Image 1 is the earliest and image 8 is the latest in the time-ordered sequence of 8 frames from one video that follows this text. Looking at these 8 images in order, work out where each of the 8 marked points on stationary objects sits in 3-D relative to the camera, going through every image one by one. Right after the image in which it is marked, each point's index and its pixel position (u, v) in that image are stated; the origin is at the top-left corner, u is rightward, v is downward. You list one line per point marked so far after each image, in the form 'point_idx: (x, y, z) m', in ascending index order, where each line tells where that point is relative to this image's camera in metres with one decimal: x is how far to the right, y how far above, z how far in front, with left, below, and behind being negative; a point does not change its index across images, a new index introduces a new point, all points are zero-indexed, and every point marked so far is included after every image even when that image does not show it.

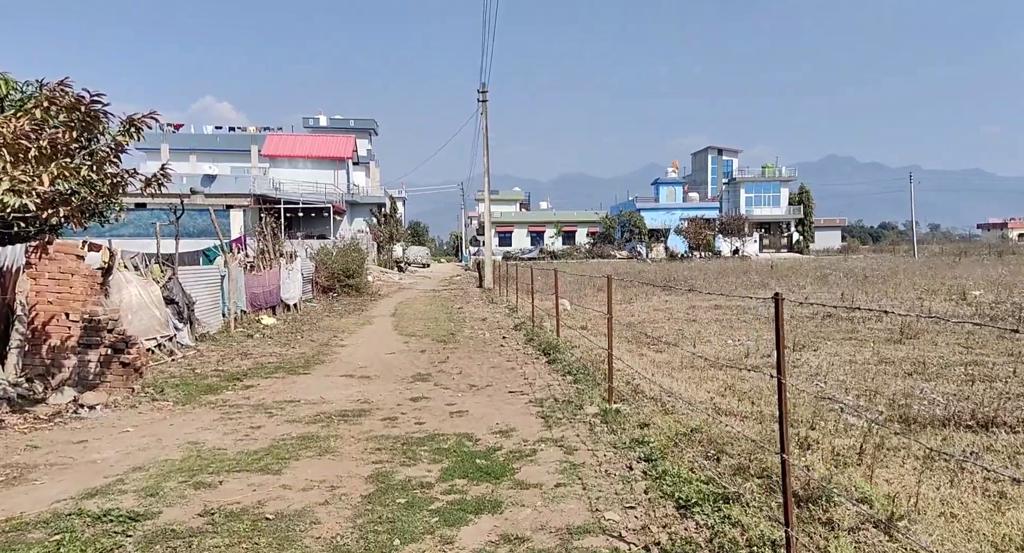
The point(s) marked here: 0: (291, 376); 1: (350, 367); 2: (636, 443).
0: (-3.2, -1.5, +11.4) m
1: (-2.5, -1.4, +12.3) m
2: (+1.0, -1.3, +6.3) m
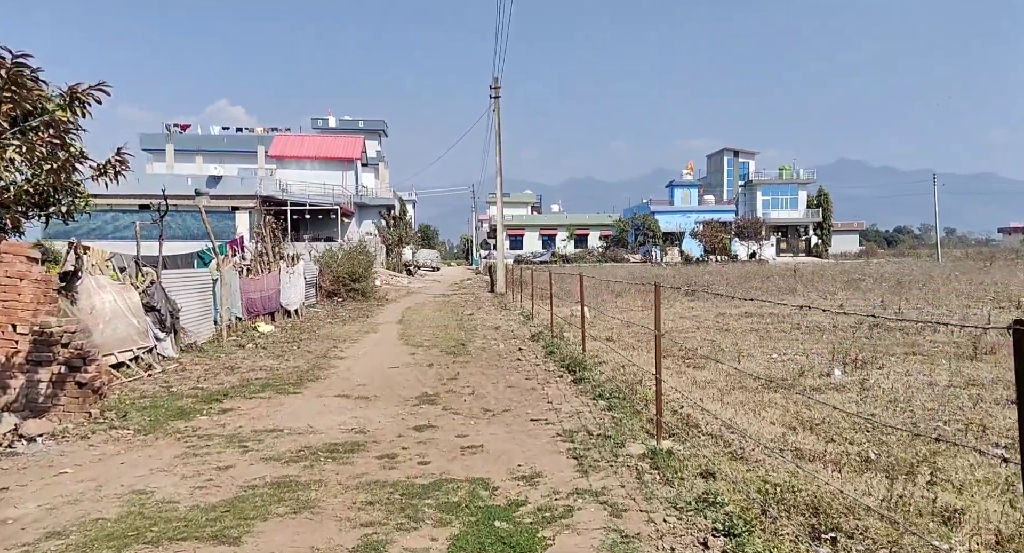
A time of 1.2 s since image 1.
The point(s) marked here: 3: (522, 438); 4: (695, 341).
0: (-3.0, -1.5, +10.0) m
1: (-2.3, -1.5, +10.9) m
2: (+1.2, -1.4, +4.8) m
3: (+0.1, -1.5, +7.2) m
4: (+3.3, -1.2, +14.1) m
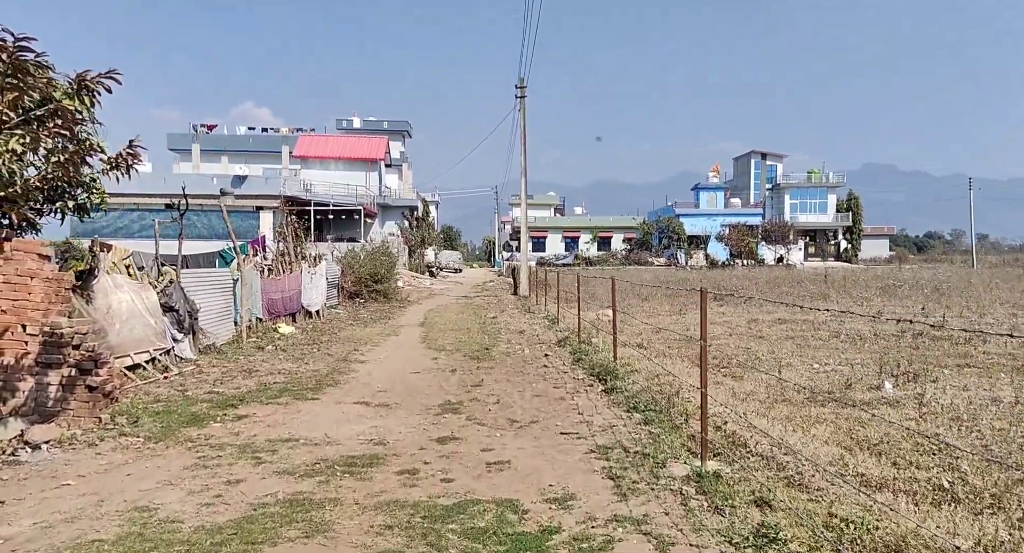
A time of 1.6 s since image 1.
0: (-2.6, -1.5, +9.6) m
1: (-1.9, -1.5, +10.5) m
2: (+1.4, -1.4, +4.3) m
3: (+0.3, -1.5, +6.7) m
4: (+3.7, -1.3, +13.5) m
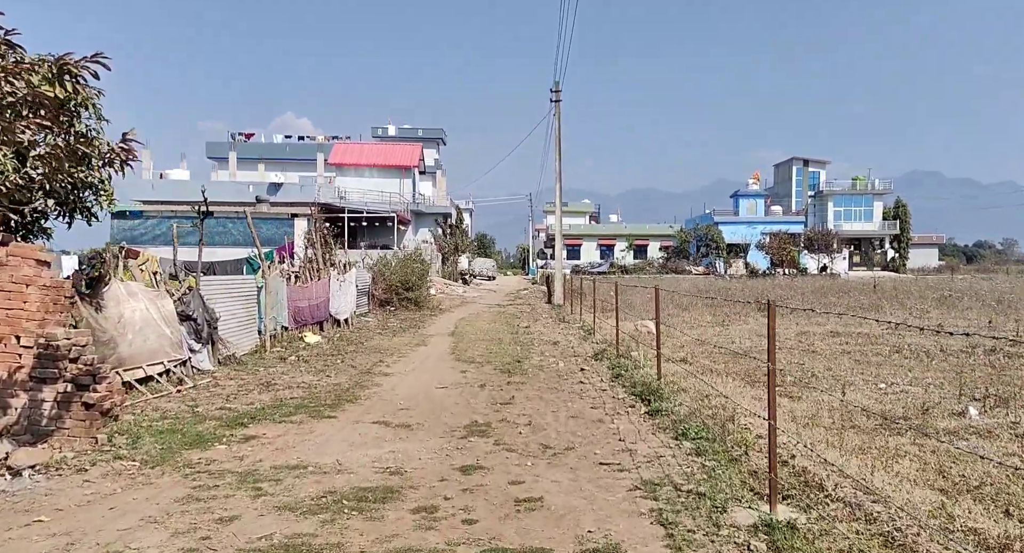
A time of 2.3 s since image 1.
0: (-2.3, -1.6, +8.8) m
1: (-1.5, -1.6, +9.7) m
2: (+1.5, -1.5, +3.4) m
3: (+0.6, -1.6, +5.9) m
4: (+4.3, -1.4, +12.5) m
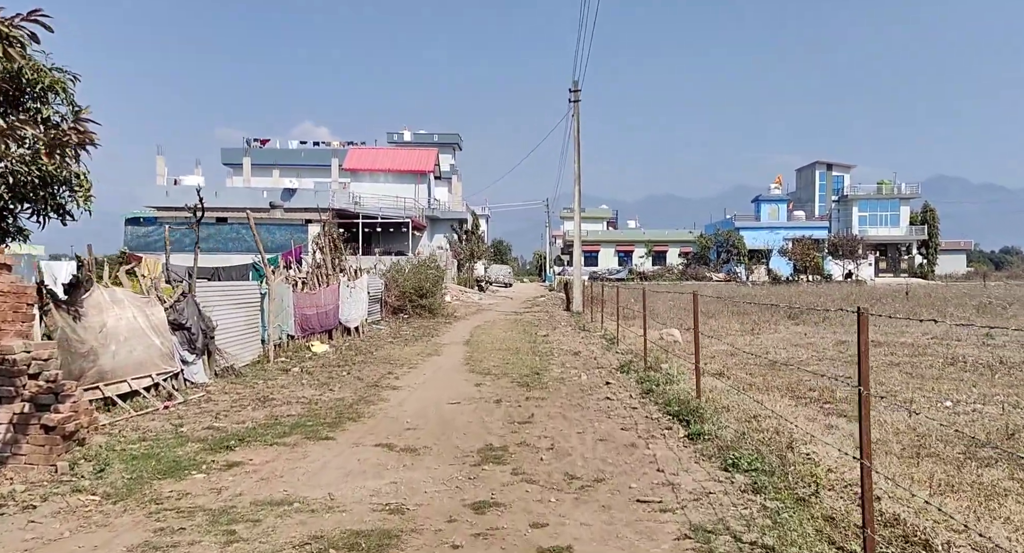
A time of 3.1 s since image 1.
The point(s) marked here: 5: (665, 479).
0: (-2.1, -1.7, +7.8) m
1: (-1.3, -1.7, +8.7) m
2: (+1.6, -1.5, +2.3) m
3: (+0.7, -1.6, +4.8) m
4: (+4.5, -1.5, +11.4) m
5: (+1.2, -1.6, +6.1) m
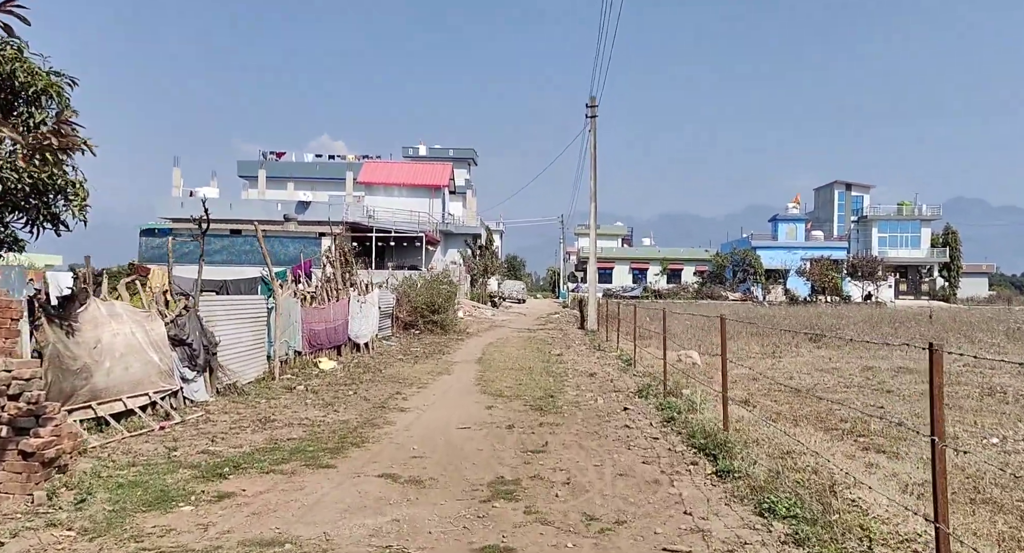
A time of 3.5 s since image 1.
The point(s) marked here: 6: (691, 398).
0: (-1.9, -1.8, +7.3) m
1: (-1.2, -1.9, +8.2) m
2: (+1.6, -1.6, +1.8) m
3: (+0.8, -1.7, +4.3) m
4: (+4.7, -1.8, +10.8) m
5: (+1.3, -1.7, +5.6) m
6: (+2.4, -1.7, +10.8) m
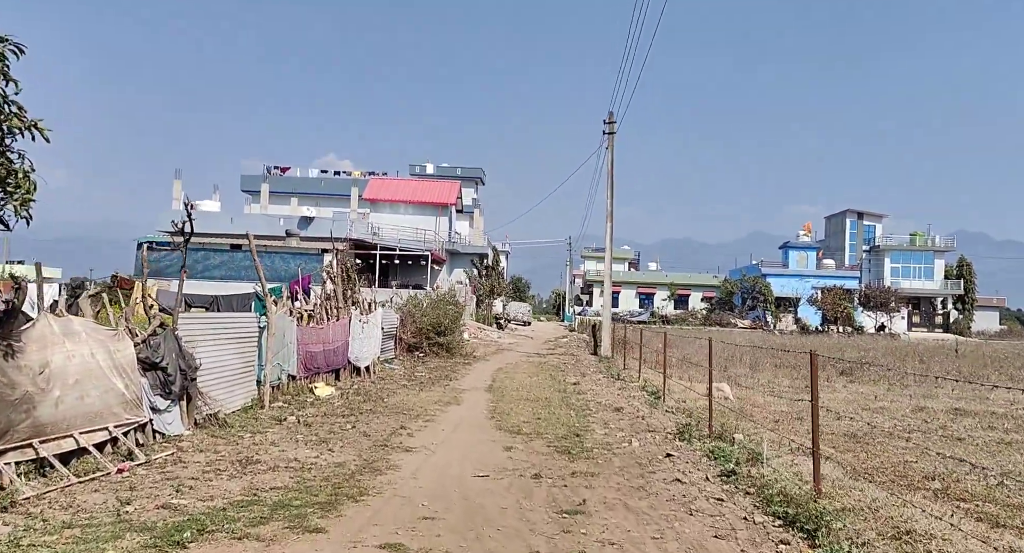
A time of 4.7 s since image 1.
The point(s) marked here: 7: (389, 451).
0: (-1.7, -1.9, +5.8) m
1: (-0.9, -2.0, +6.6) m
2: (+1.9, -1.6, +0.2) m
3: (+1.1, -1.8, +2.7) m
4: (+5.0, -2.2, +9.2) m
5: (+1.5, -1.9, +4.0) m
6: (+2.7, -2.0, +9.2) m
7: (-1.5, -2.1, +9.8) m
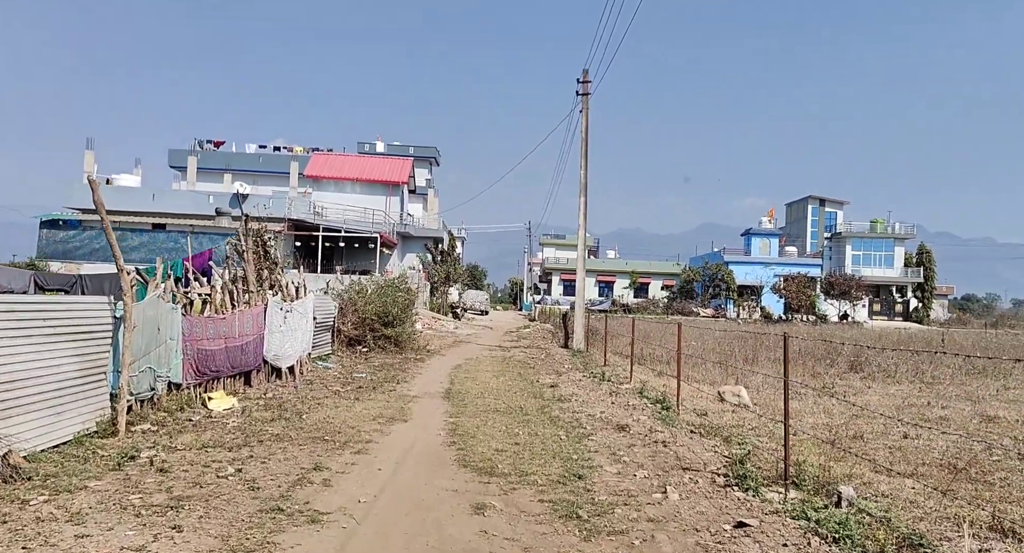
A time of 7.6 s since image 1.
0: (-1.6, -1.7, +1.8) m
1: (-0.9, -1.7, +2.7) m
2: (+2.3, -1.4, -3.5) m
3: (+1.3, -1.6, -1.1) m
4: (+4.9, -1.9, +5.7) m
5: (+1.7, -1.6, +0.3) m
6: (+2.6, -1.6, +5.5) m
7: (-1.7, -1.8, +5.9) m
